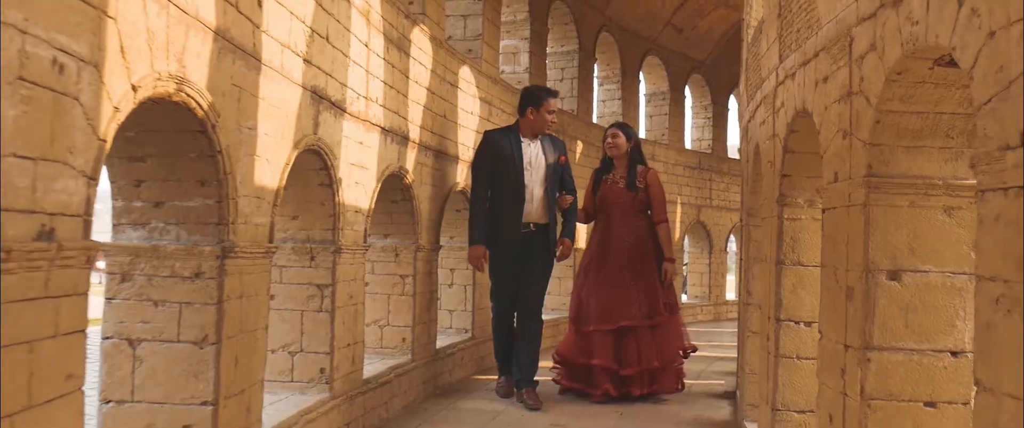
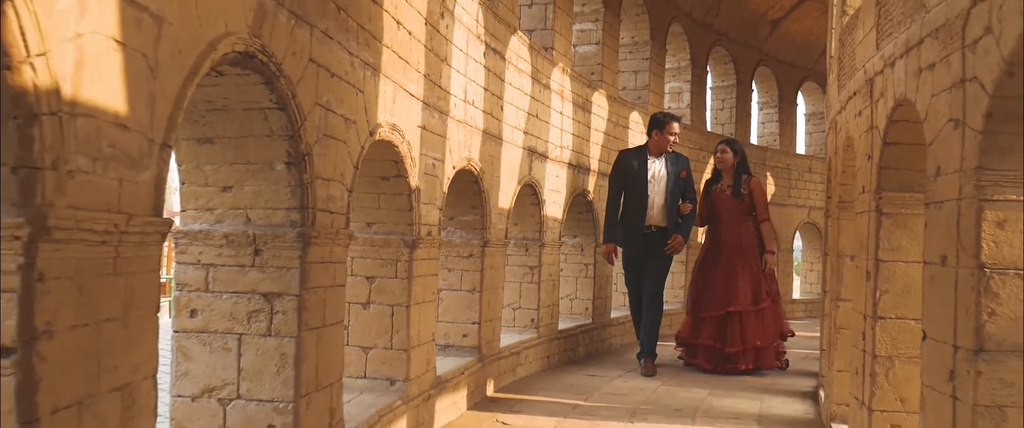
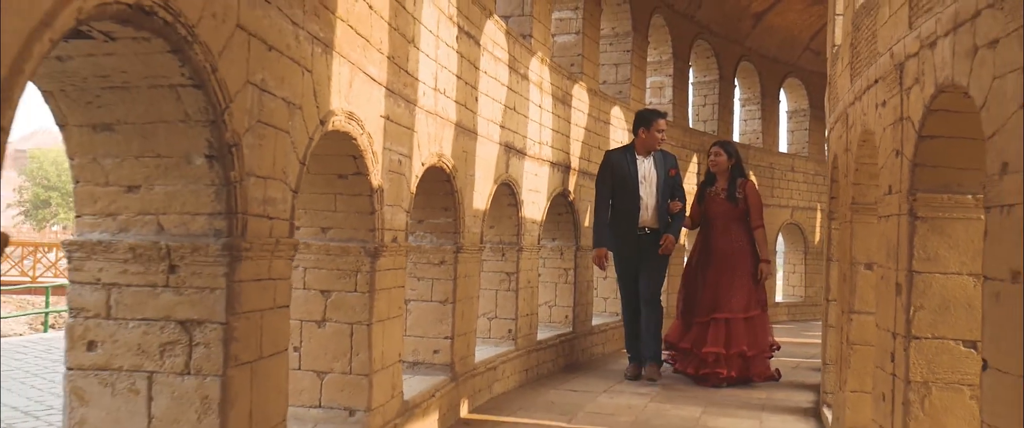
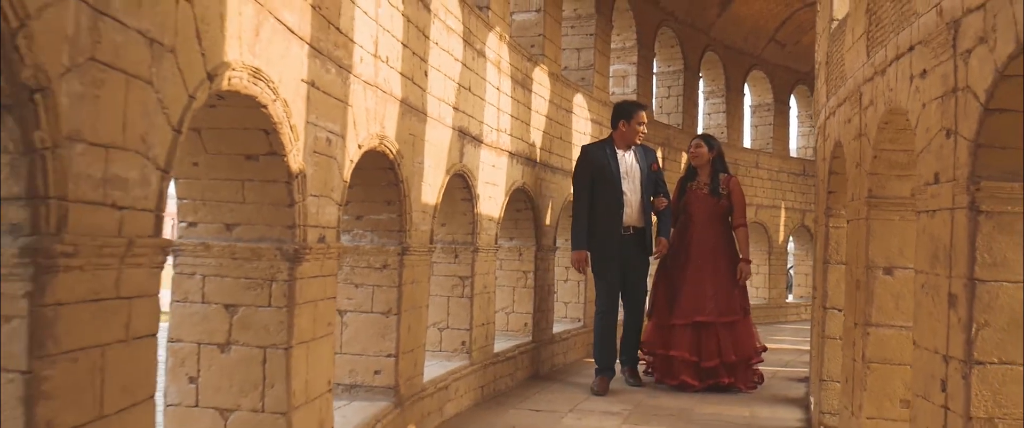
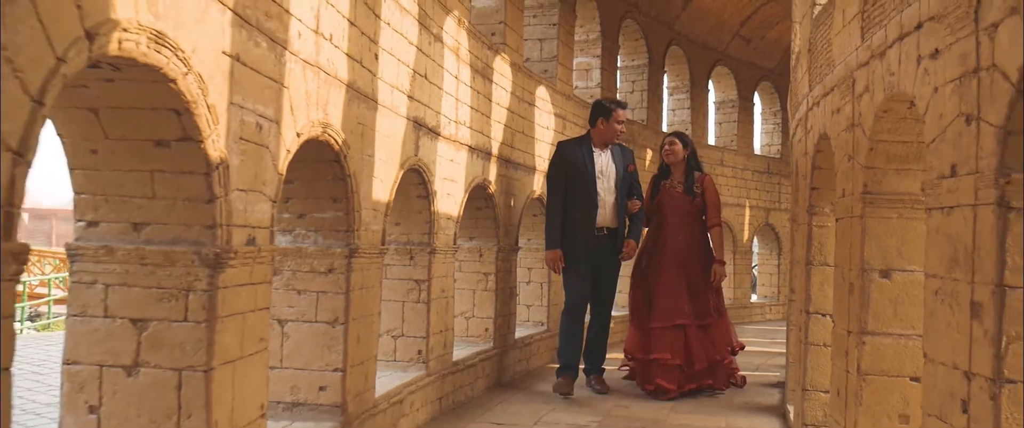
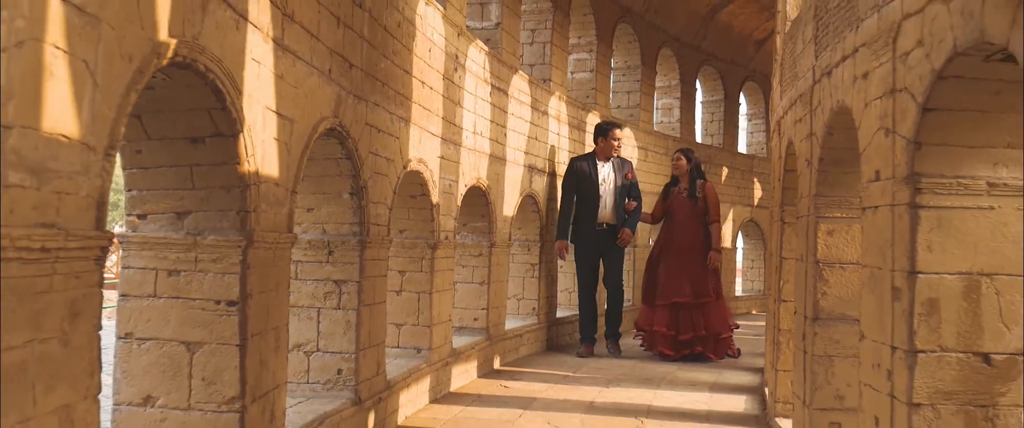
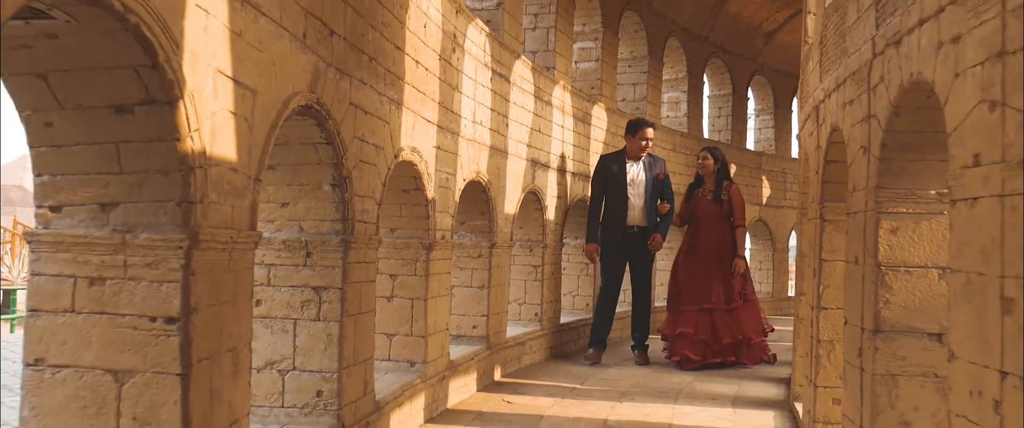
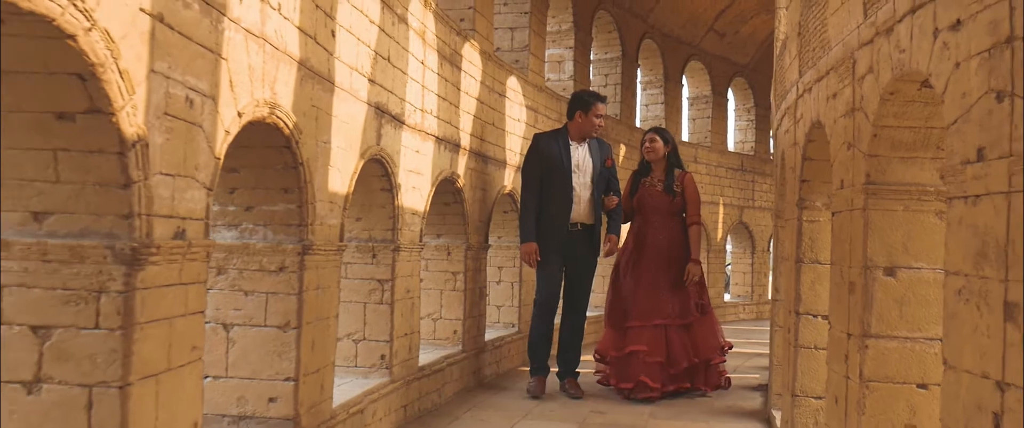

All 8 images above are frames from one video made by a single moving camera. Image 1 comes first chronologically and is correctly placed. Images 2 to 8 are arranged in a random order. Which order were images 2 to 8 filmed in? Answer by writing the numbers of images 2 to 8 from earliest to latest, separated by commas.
8, 5, 4, 3, 2, 7, 6
